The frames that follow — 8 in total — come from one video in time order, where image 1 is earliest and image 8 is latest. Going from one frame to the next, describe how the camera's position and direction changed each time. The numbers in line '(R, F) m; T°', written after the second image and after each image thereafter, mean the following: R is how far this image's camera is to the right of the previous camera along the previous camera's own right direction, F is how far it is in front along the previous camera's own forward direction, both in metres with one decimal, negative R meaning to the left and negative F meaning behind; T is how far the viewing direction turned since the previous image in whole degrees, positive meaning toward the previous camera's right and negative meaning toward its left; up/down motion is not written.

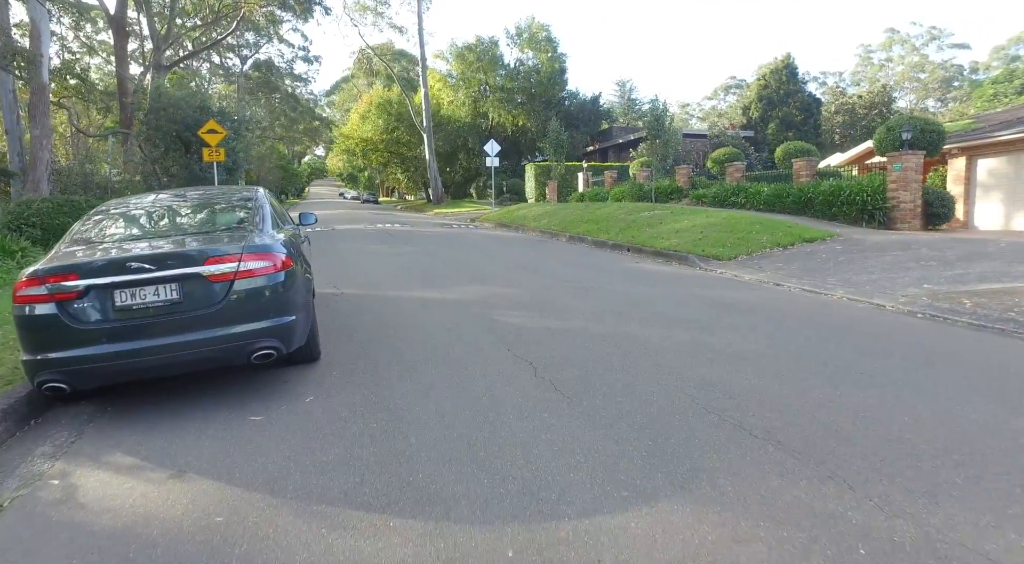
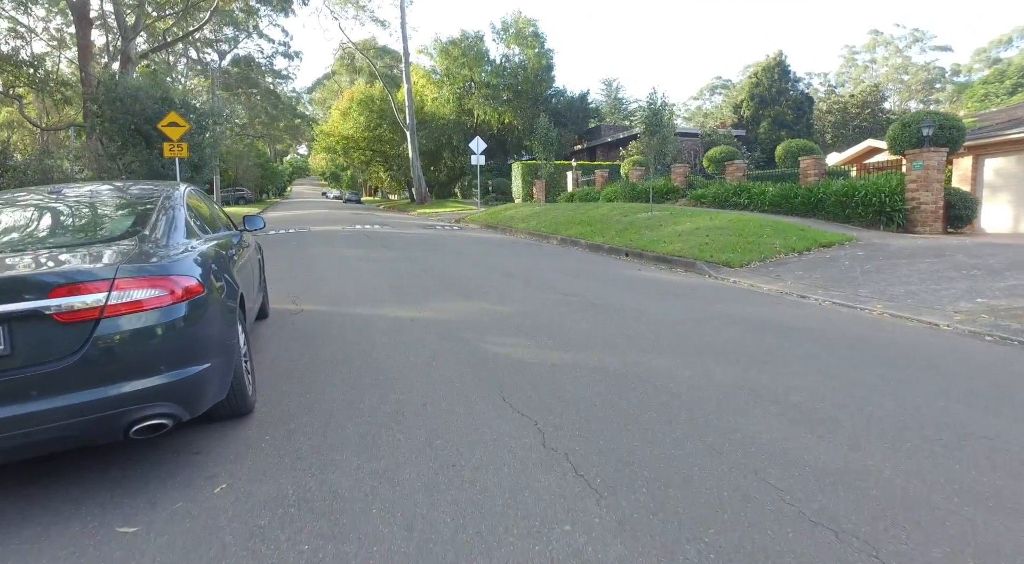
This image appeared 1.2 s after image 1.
(-0.1, +1.3) m; +1°
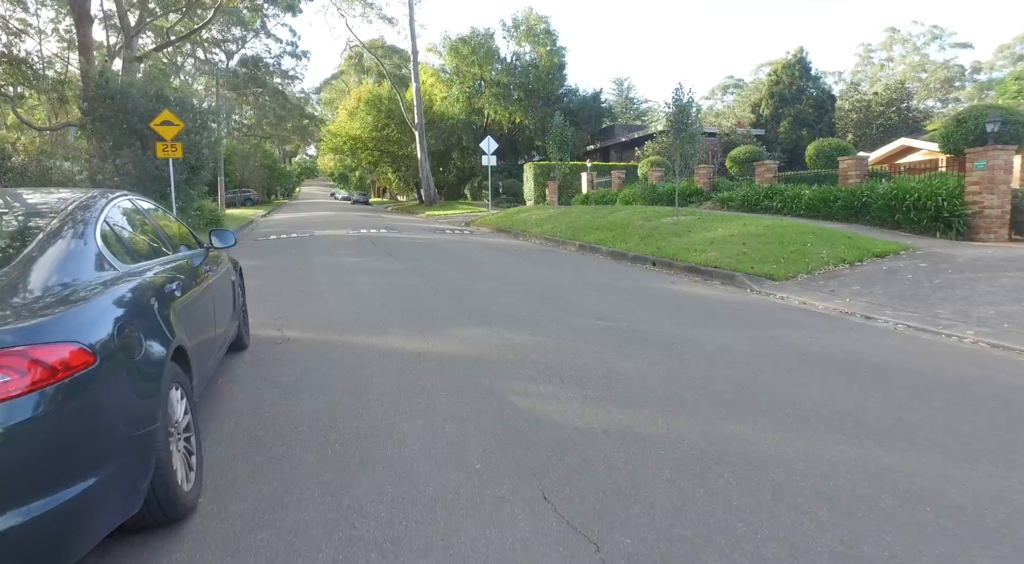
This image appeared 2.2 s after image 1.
(-0.2, +1.2) m; -1°
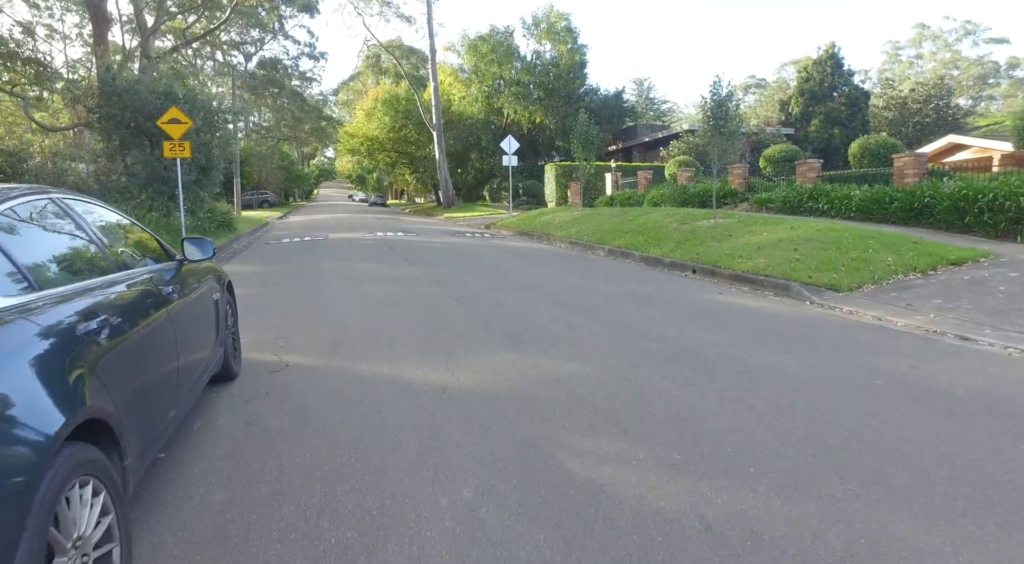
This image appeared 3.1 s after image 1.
(-0.2, +1.1) m; -1°
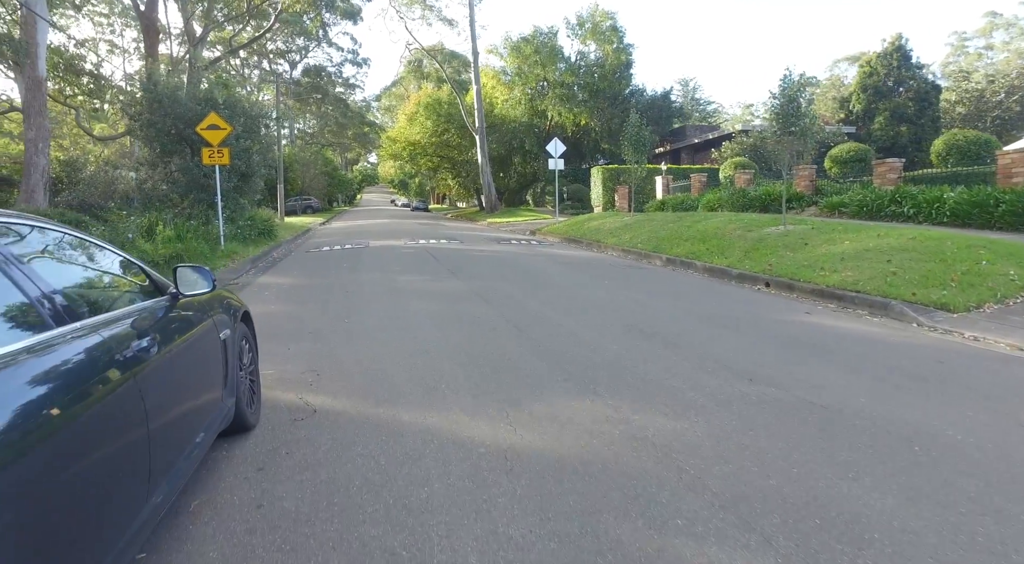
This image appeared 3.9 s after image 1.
(-0.2, +1.1) m; -3°
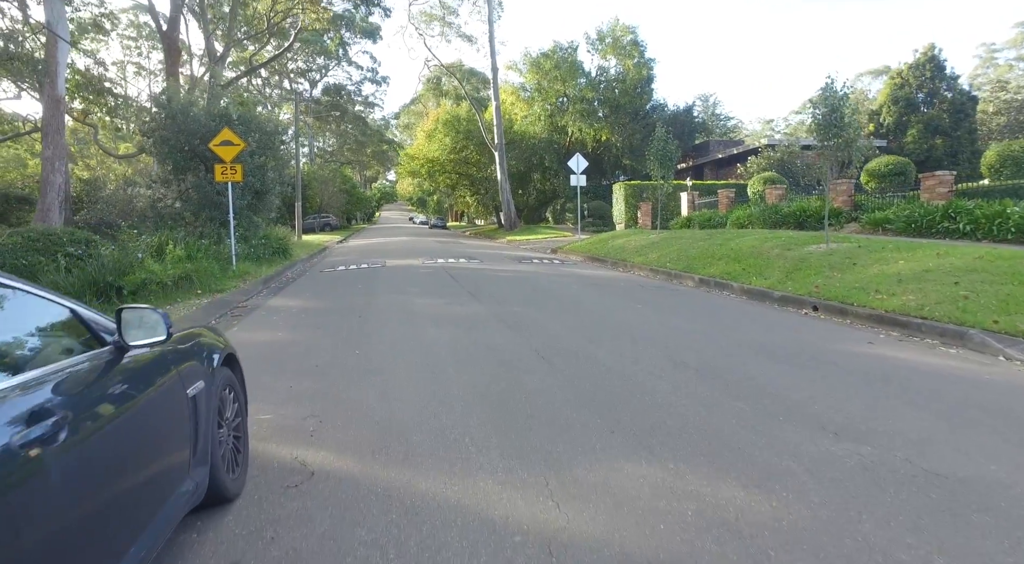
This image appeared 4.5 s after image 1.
(-0.1, +0.9) m; -2°
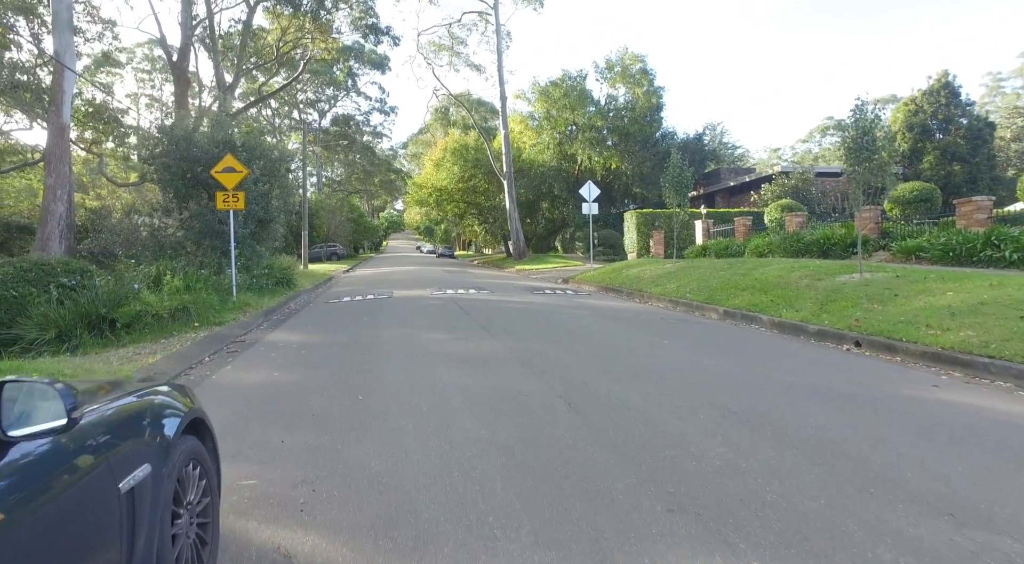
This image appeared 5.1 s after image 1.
(-0.1, +0.8) m; -1°
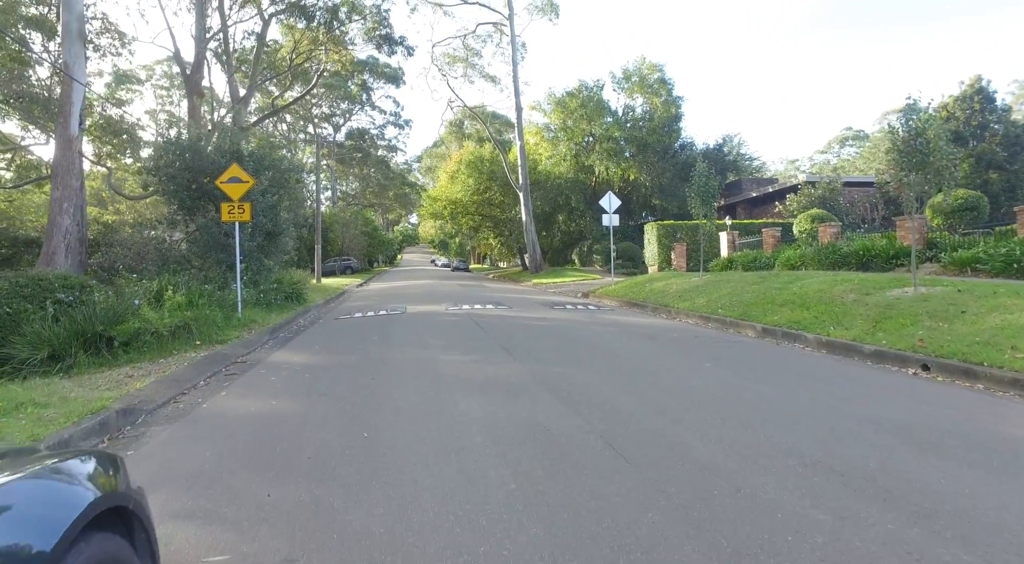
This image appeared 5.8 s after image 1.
(-0.1, +1.0) m; -1°
